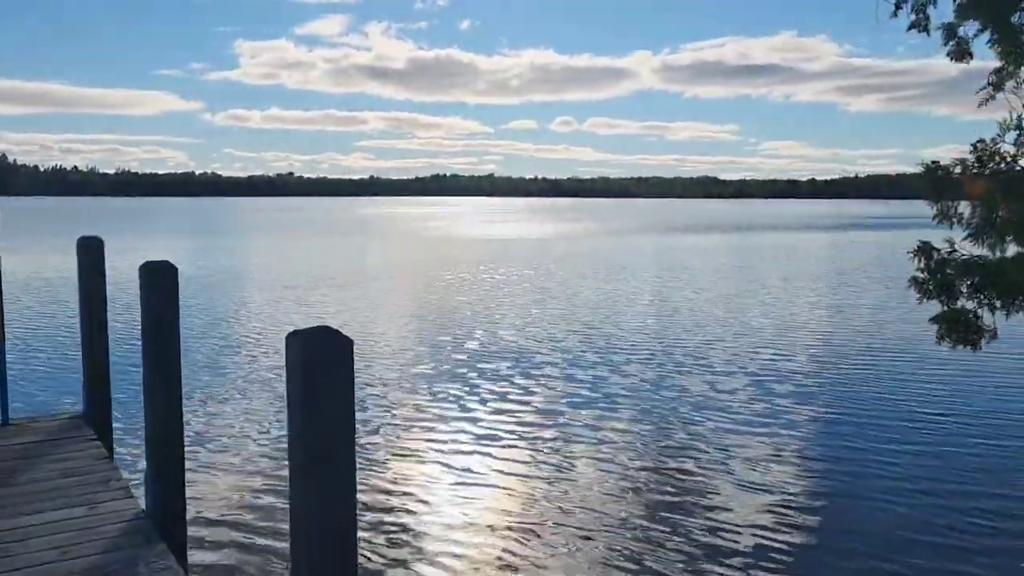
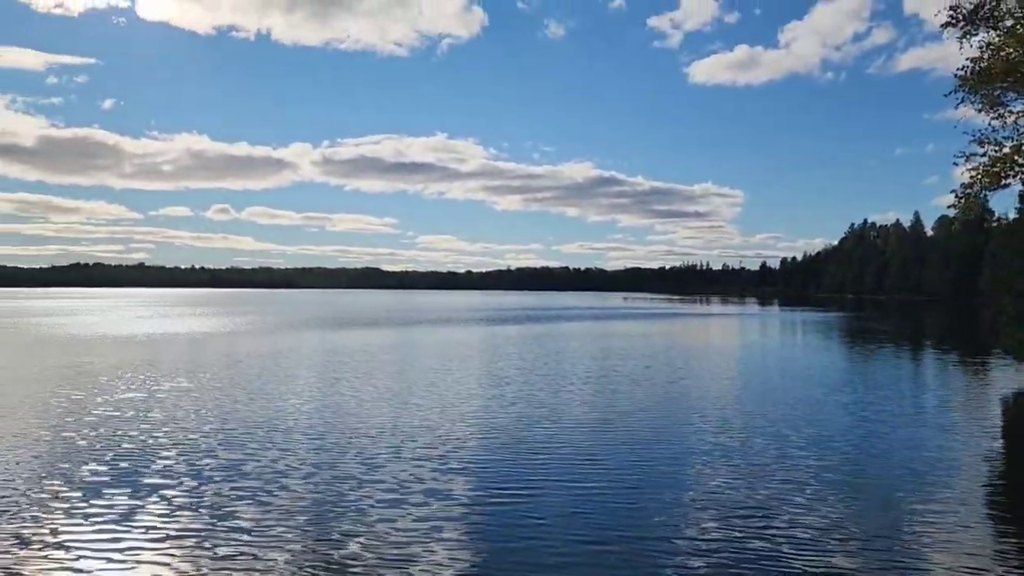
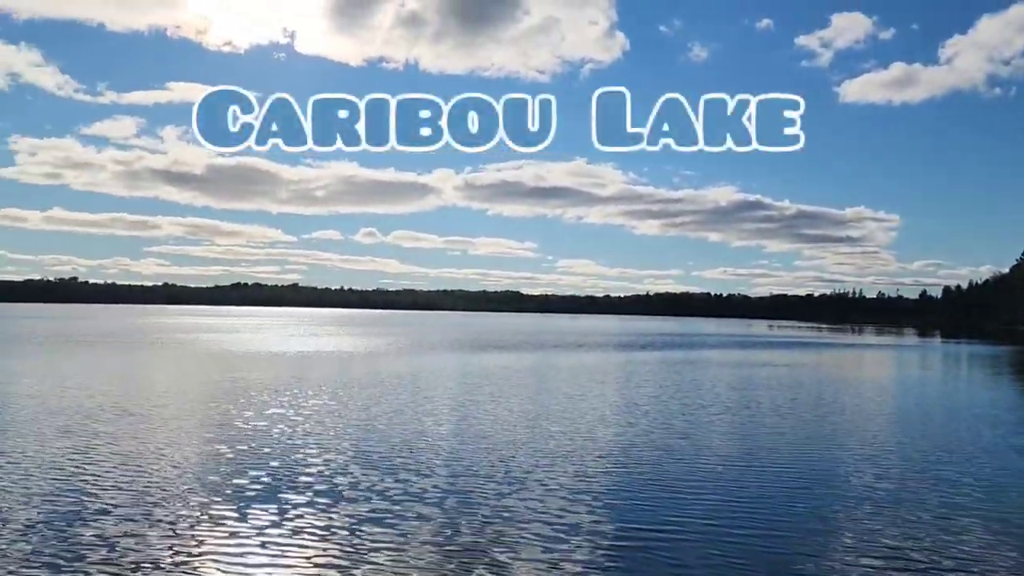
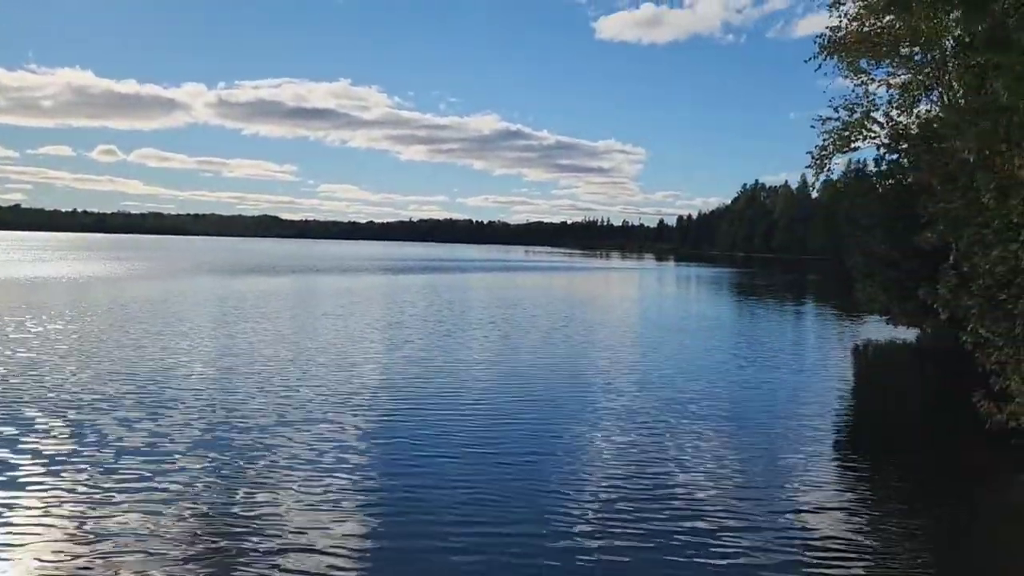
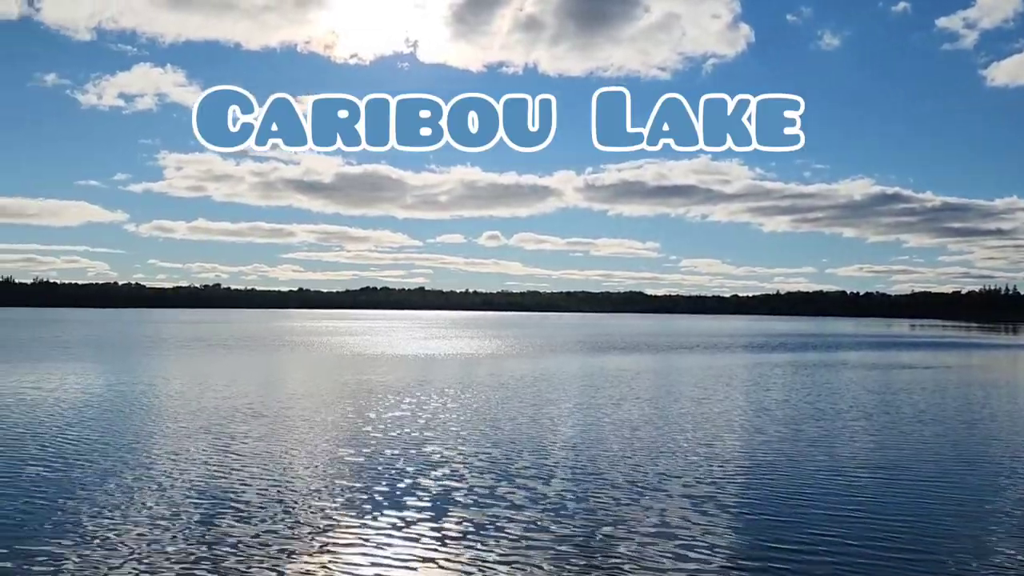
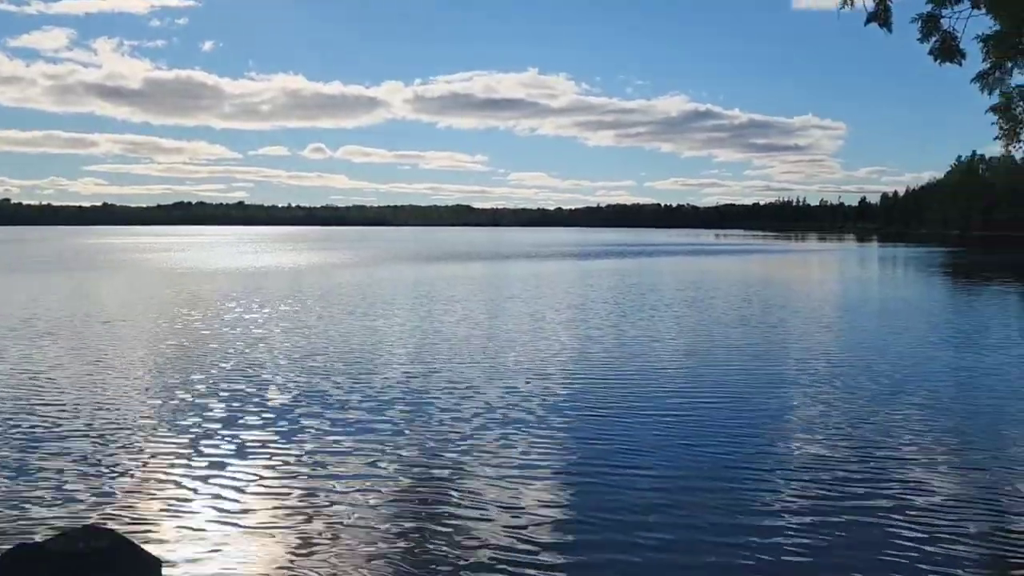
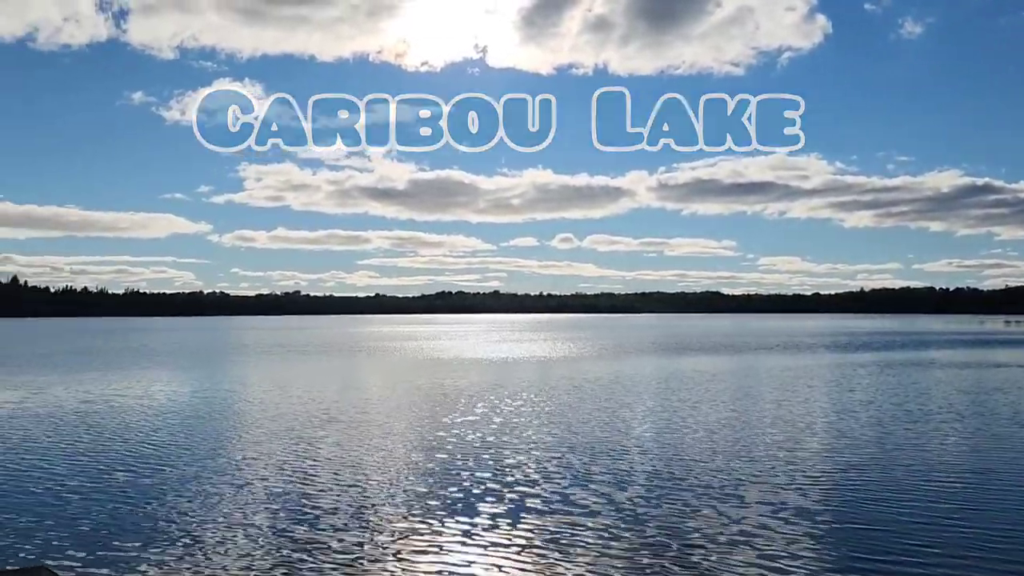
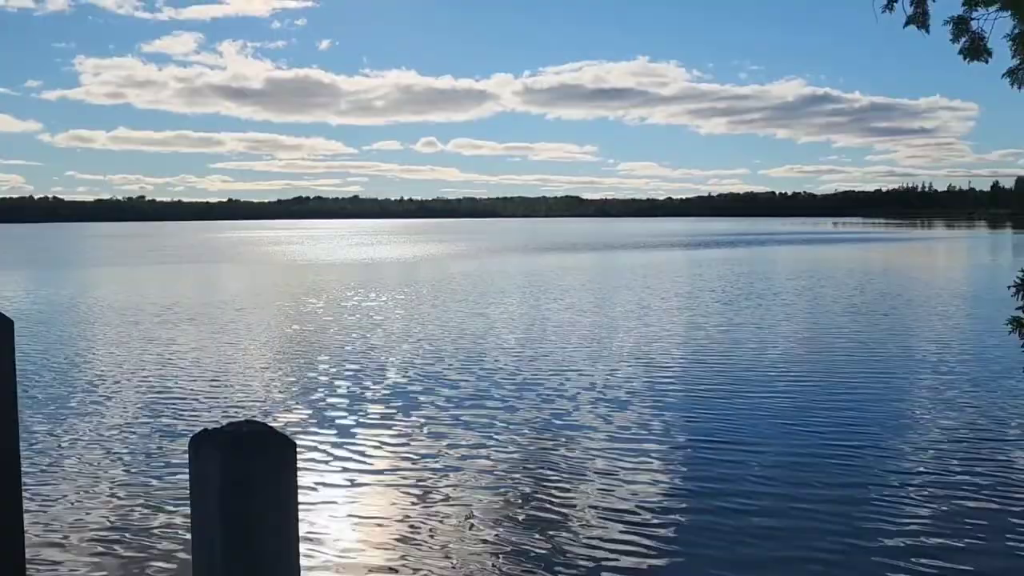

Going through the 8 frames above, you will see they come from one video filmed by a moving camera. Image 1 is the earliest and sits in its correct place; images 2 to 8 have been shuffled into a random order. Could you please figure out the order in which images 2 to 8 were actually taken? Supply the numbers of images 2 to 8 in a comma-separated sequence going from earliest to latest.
8, 6, 4, 2, 3, 5, 7
